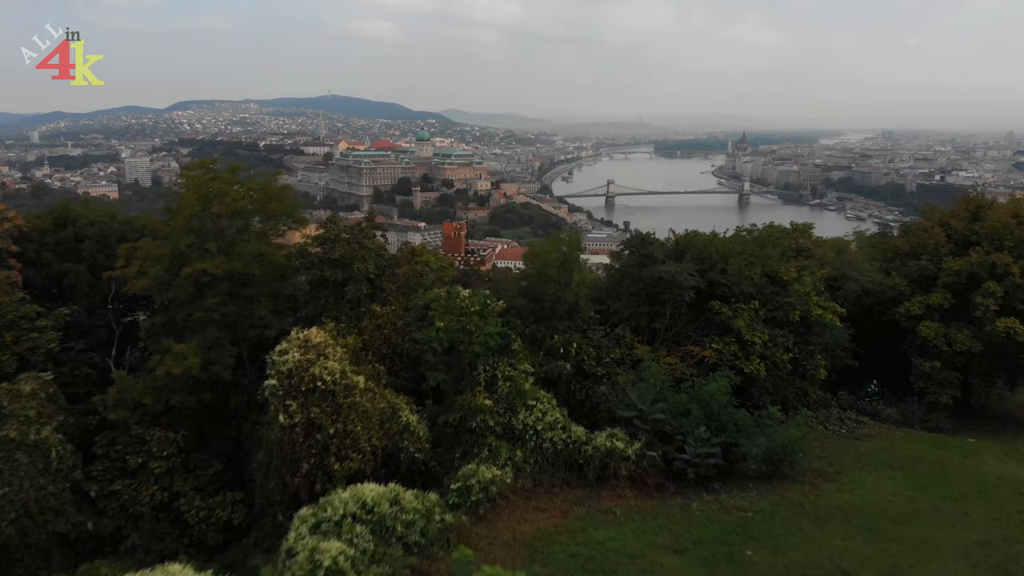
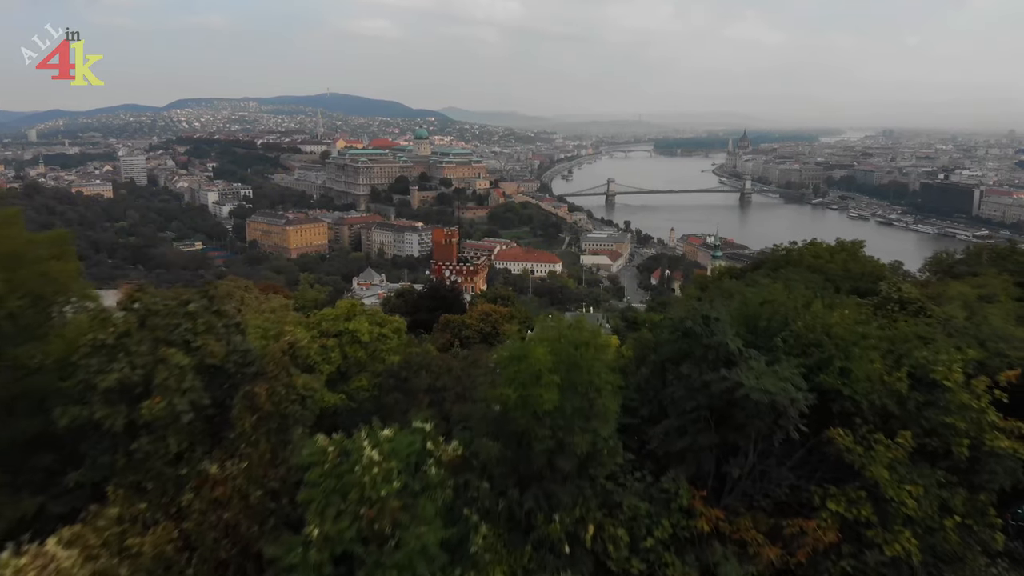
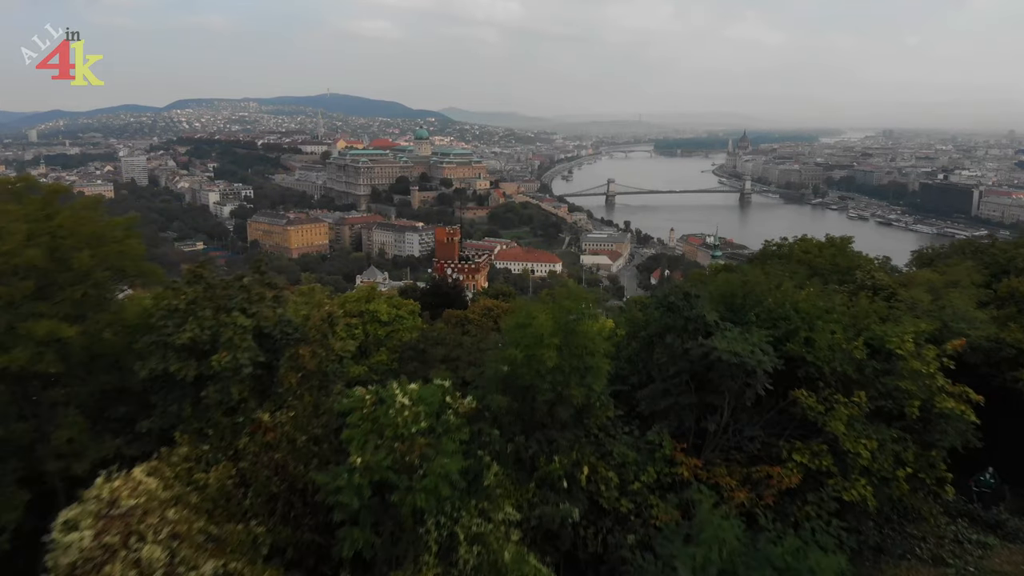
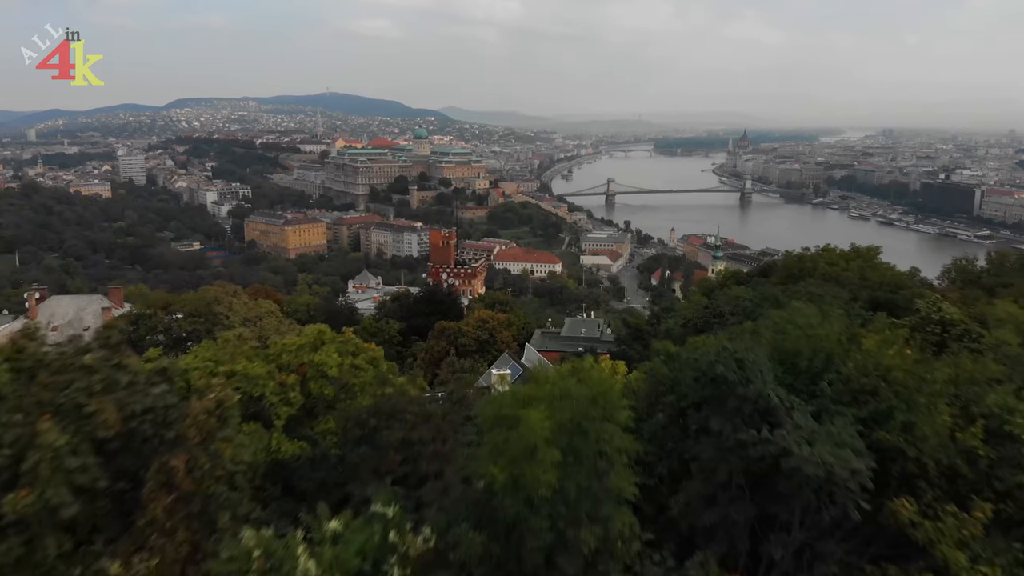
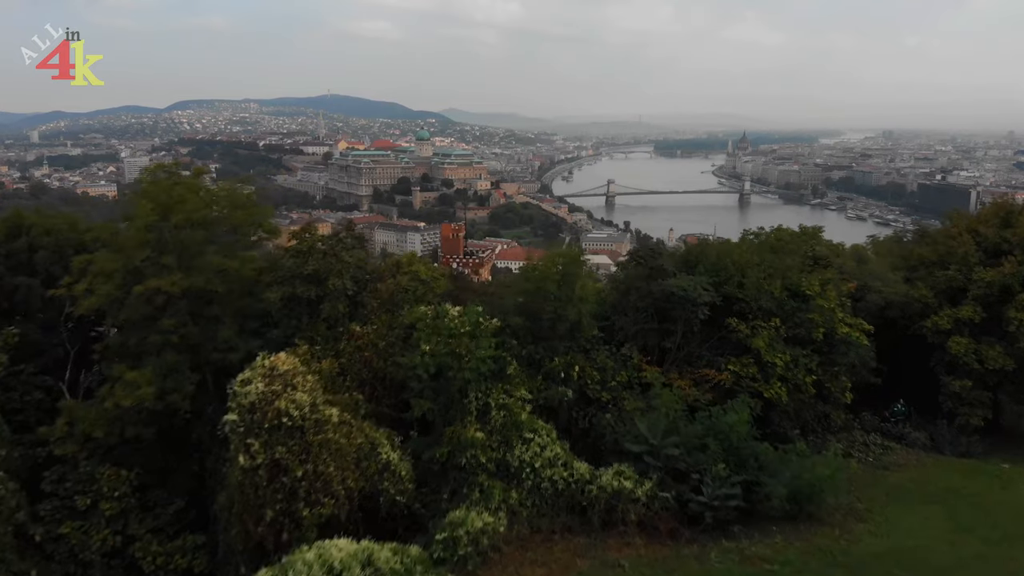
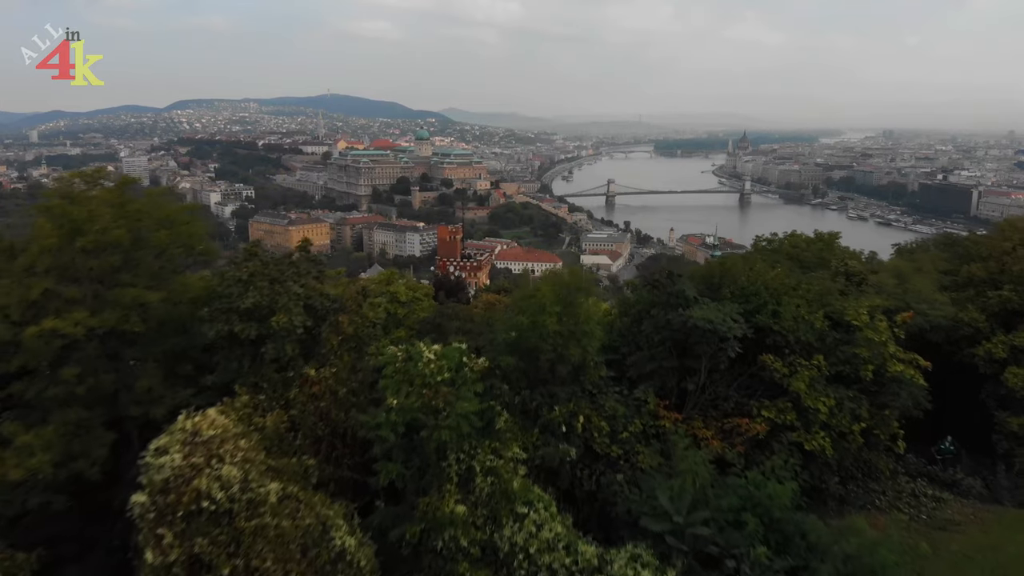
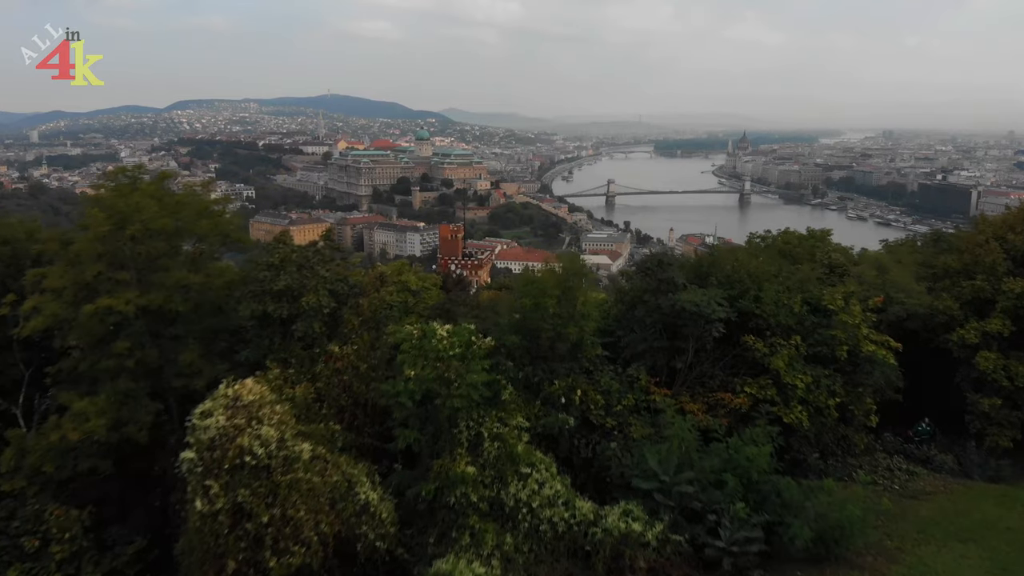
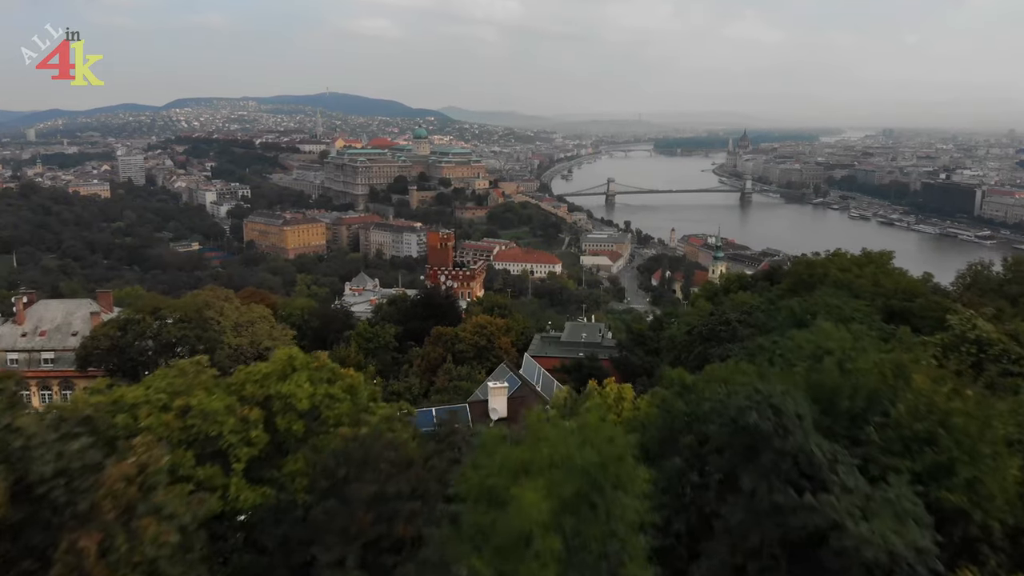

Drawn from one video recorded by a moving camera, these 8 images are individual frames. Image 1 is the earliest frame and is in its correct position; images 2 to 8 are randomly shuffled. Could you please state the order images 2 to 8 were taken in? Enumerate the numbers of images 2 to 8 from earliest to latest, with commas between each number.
5, 7, 6, 3, 2, 4, 8
